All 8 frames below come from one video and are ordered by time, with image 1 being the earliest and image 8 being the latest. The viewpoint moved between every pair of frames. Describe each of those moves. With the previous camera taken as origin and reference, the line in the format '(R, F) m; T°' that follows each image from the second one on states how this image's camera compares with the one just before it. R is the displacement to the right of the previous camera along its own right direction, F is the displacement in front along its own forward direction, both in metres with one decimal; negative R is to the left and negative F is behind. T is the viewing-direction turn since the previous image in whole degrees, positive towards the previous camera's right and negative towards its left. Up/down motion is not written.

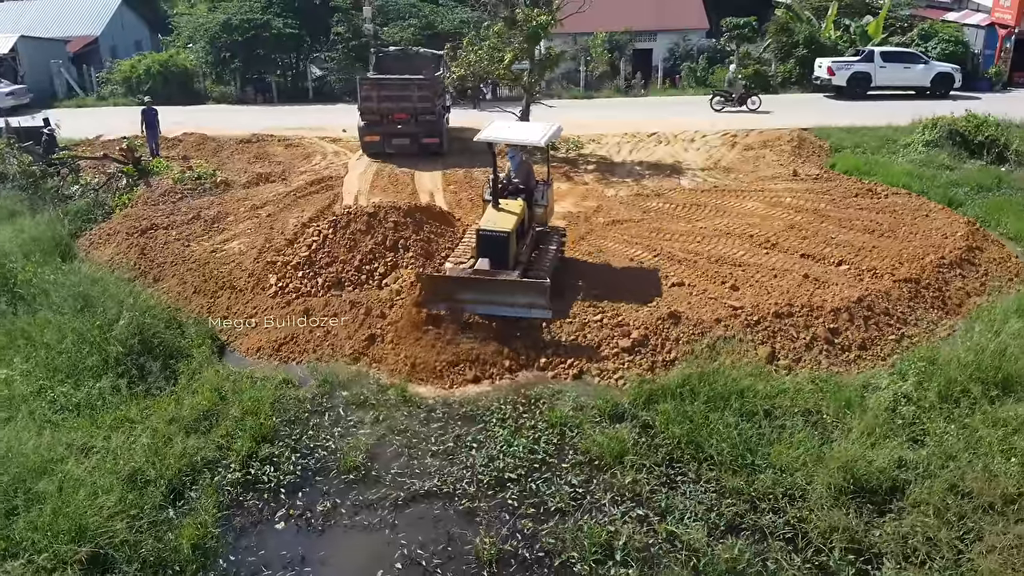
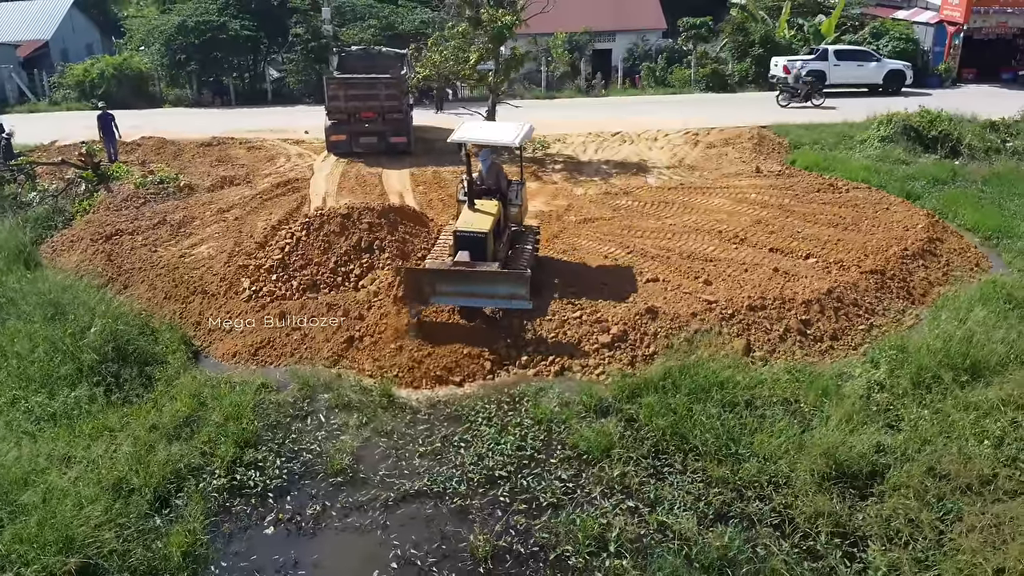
(-0.2, 0.0) m; +3°
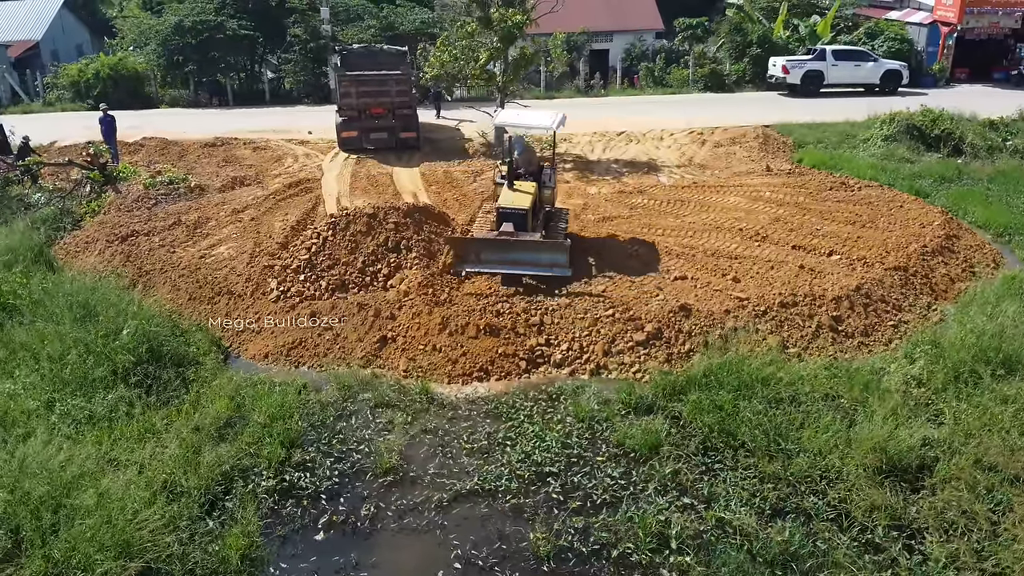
(-0.6, 0.0) m; +1°
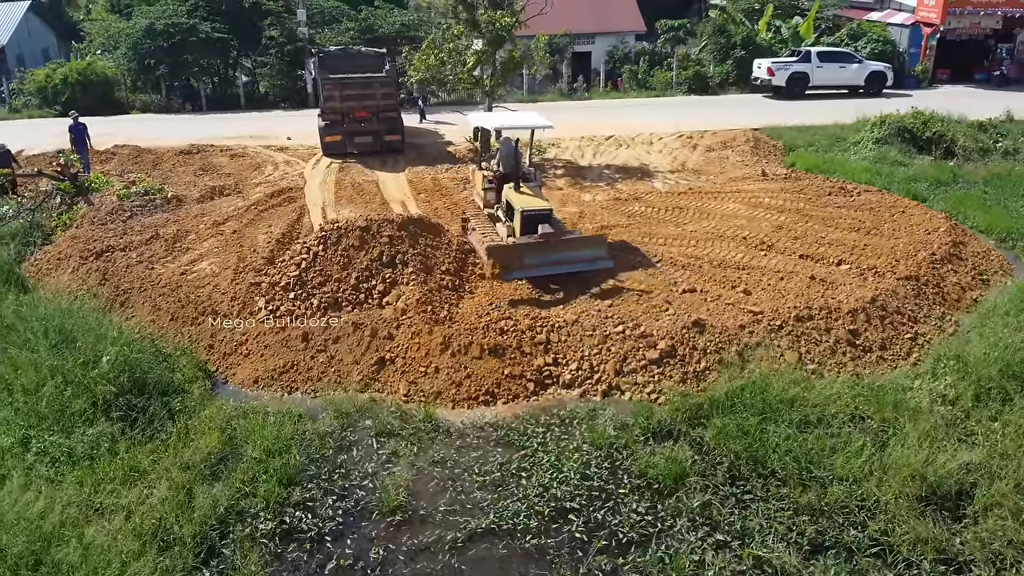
(-0.3, +0.5) m; +2°
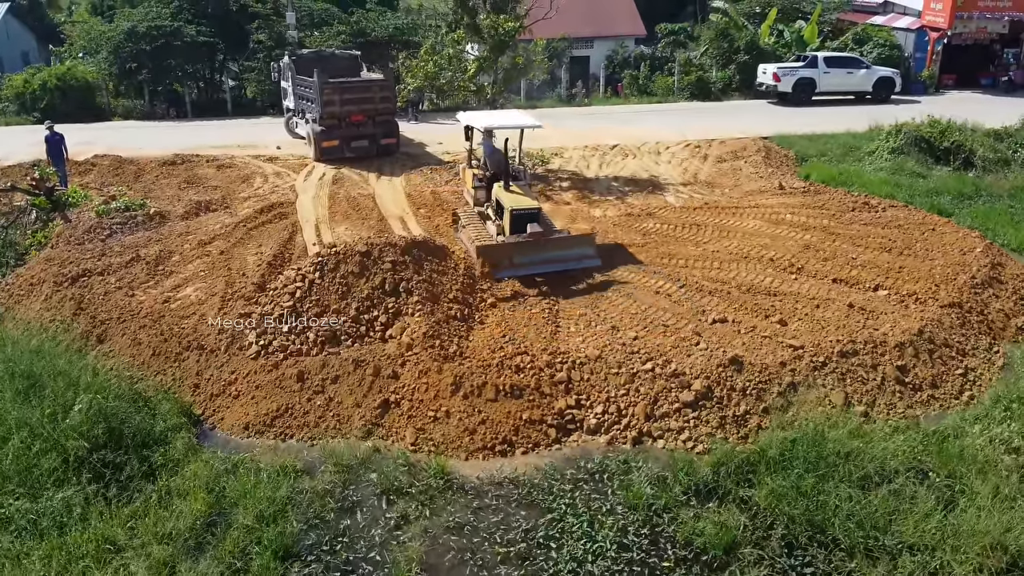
(-0.3, +0.8) m; +1°
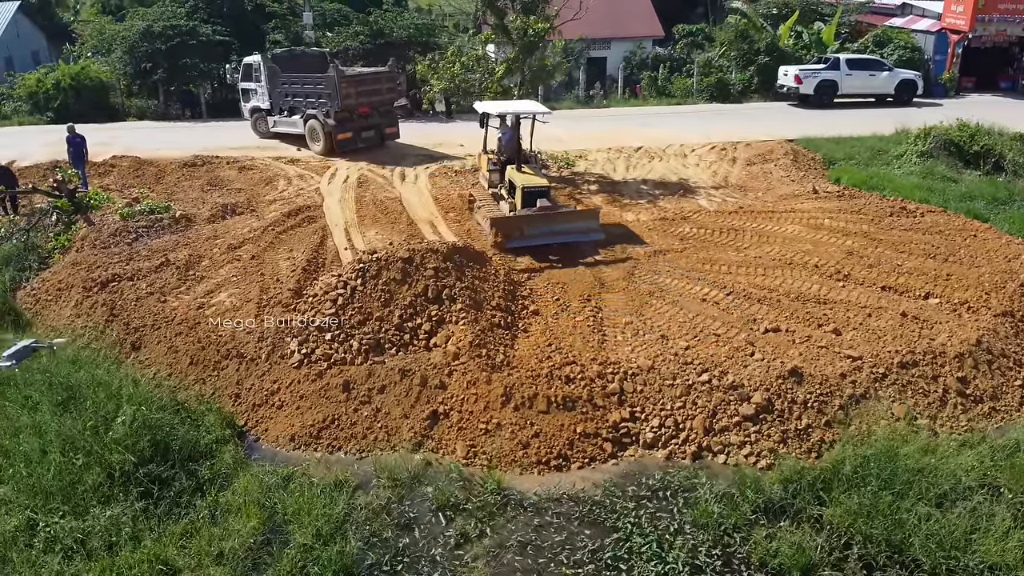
(-0.5, +0.2) m; 0°
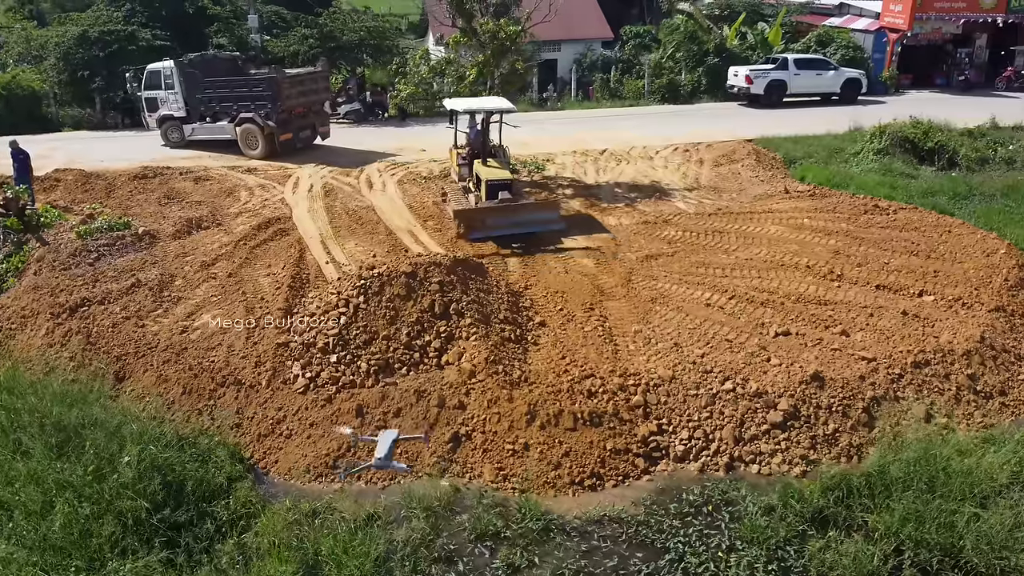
(-0.8, +0.3) m; +5°
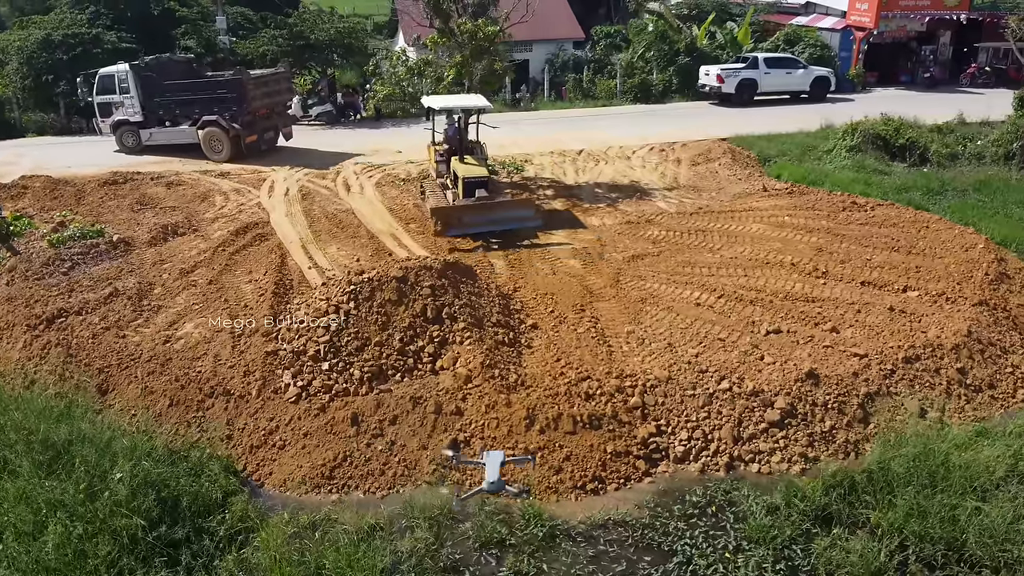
(-0.3, +0.1) m; +2°
